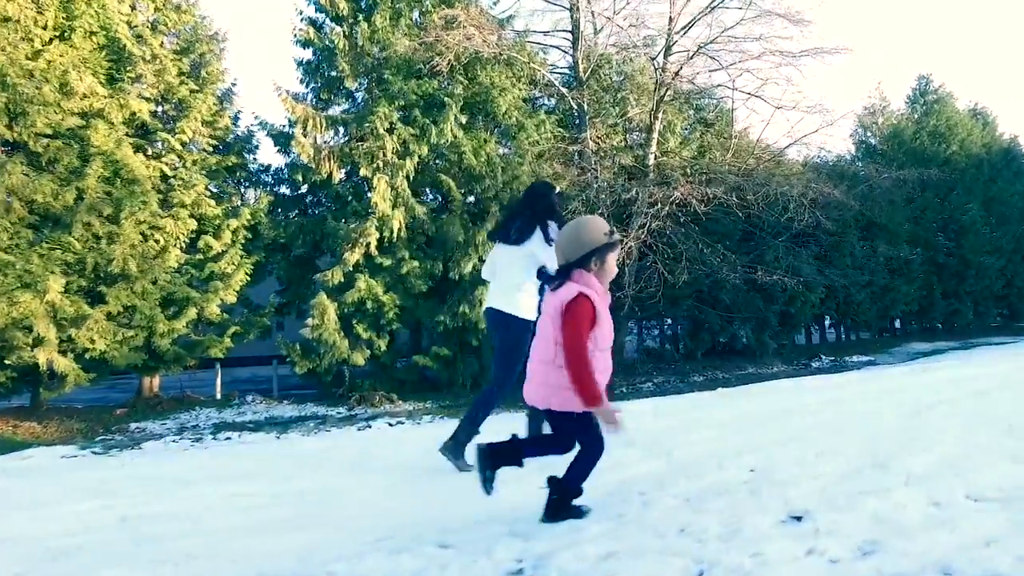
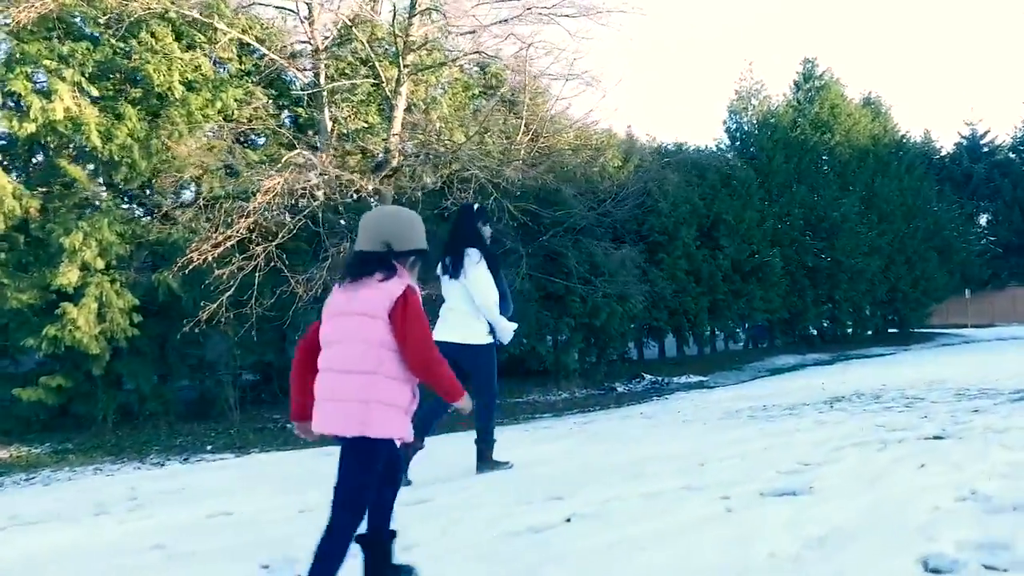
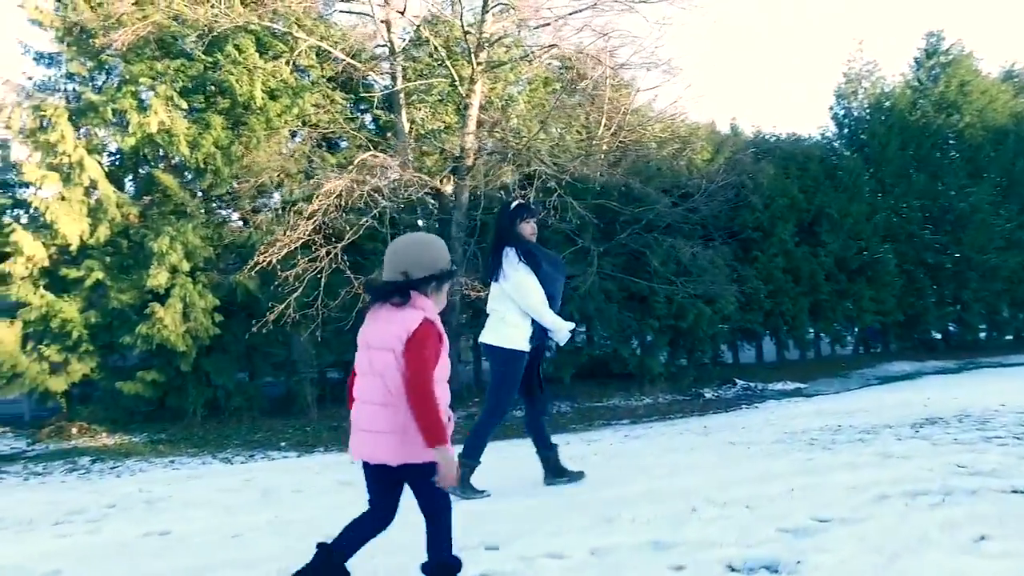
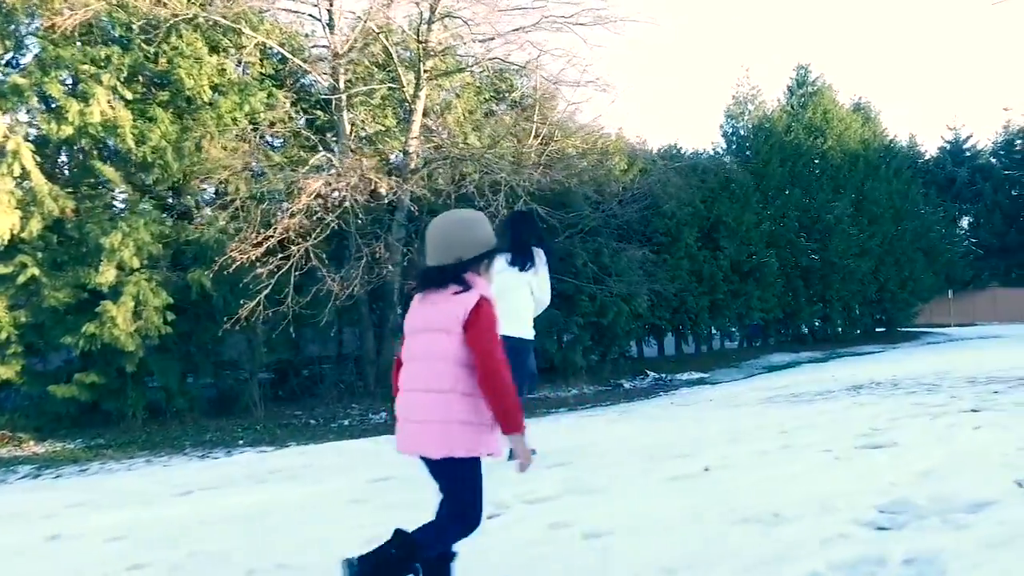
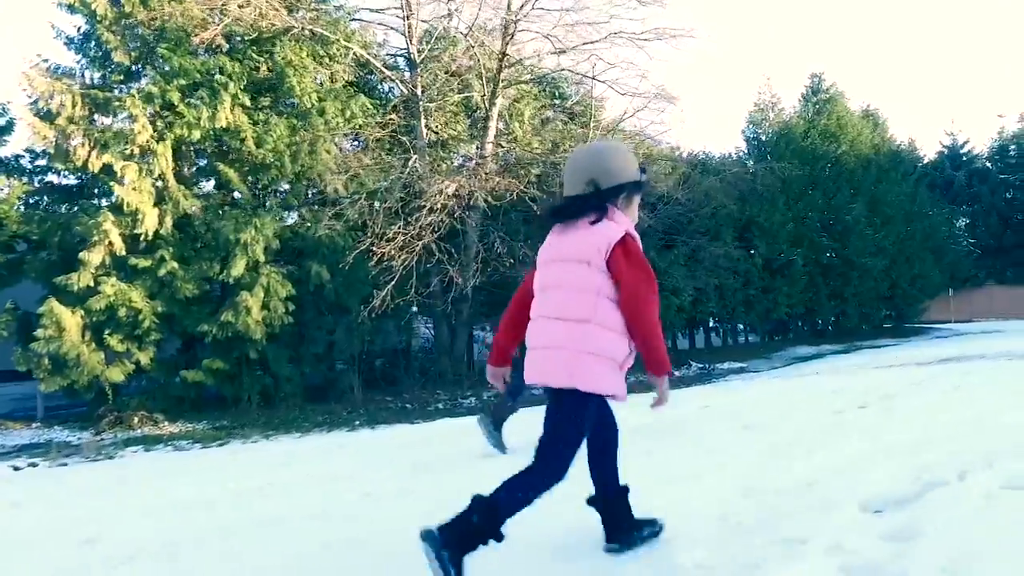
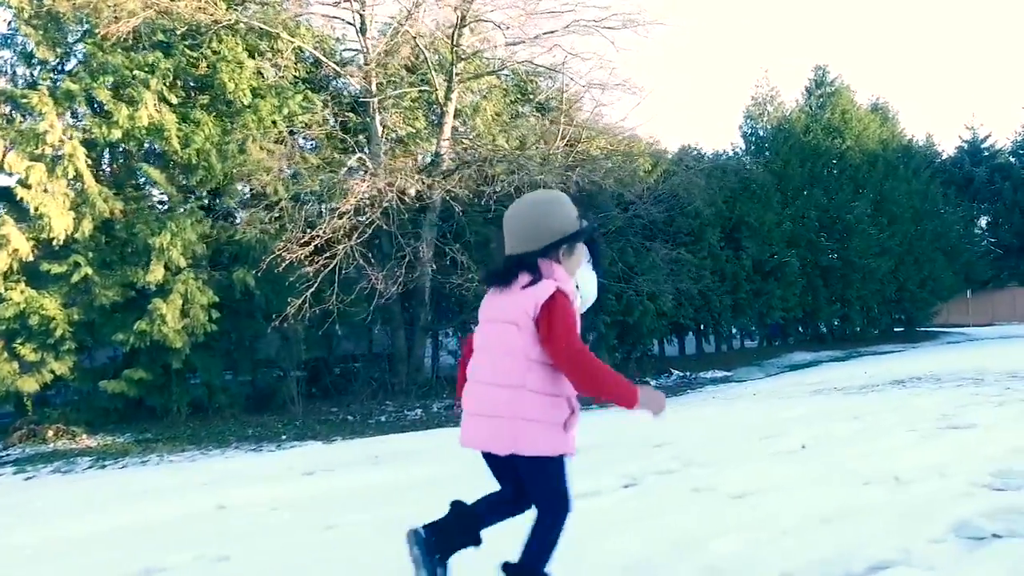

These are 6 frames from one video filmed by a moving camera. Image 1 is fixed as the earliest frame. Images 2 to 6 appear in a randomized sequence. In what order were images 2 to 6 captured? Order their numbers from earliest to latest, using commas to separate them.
5, 6, 4, 2, 3
